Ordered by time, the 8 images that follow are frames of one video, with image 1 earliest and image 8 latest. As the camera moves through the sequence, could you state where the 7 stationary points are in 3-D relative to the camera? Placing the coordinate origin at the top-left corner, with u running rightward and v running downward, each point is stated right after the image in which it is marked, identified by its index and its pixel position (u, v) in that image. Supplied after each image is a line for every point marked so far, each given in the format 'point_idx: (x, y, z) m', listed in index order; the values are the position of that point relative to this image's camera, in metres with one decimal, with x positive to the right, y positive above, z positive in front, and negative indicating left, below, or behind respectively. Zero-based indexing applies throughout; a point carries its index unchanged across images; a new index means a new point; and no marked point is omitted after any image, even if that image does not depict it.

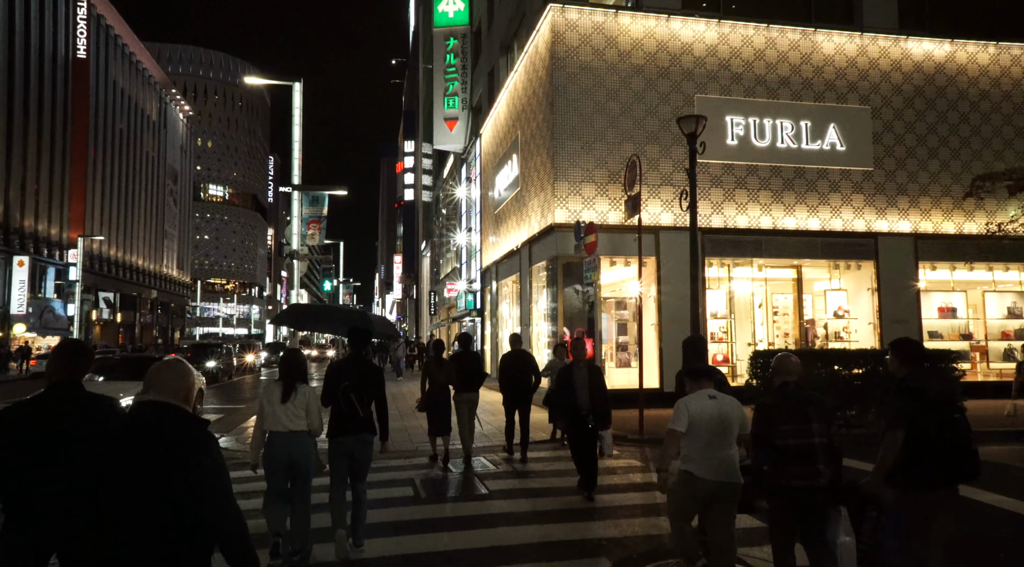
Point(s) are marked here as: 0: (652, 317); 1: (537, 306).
0: (+3.4, -0.8, +17.4) m
1: (+0.6, -0.6, +18.5) m
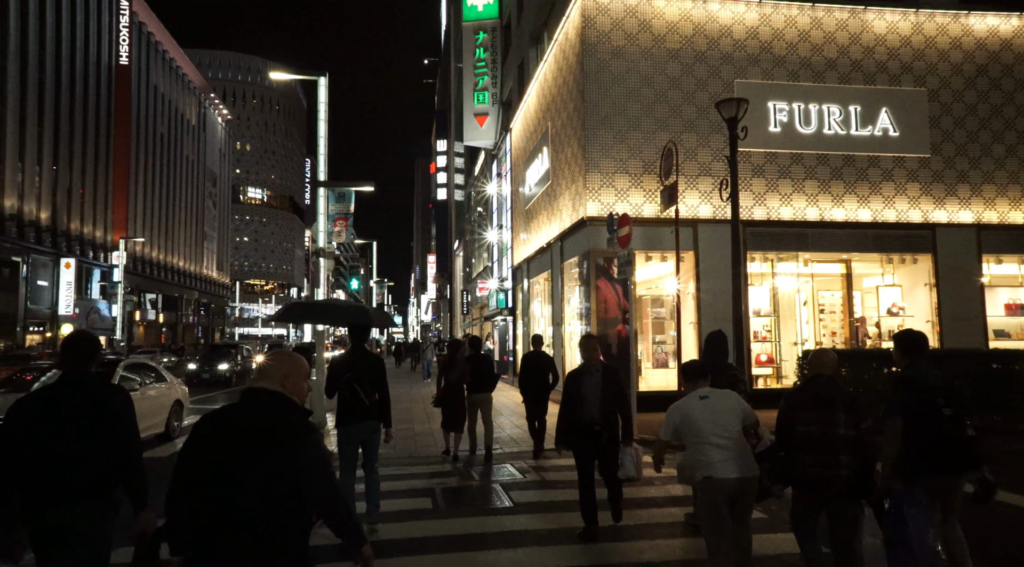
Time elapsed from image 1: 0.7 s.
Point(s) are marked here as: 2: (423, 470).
0: (+4.1, -0.7, +16.8) m
1: (+1.4, -0.5, +18.1) m
2: (-1.2, -2.4, +9.5) m
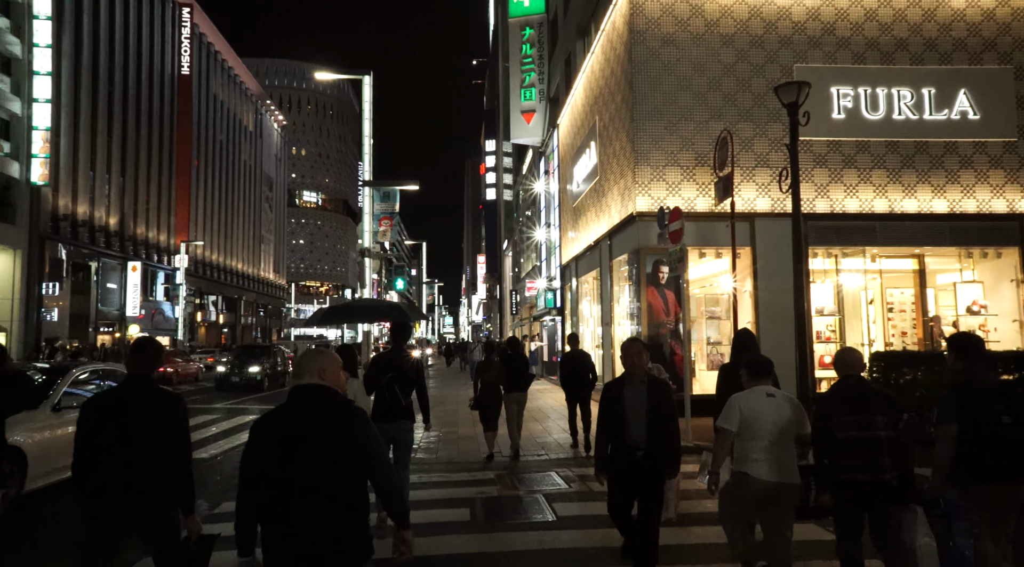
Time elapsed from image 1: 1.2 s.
0: (+5.2, -0.7, +16.2) m
1: (+2.6, -0.5, +17.6) m
2: (-0.6, -2.4, +9.3) m
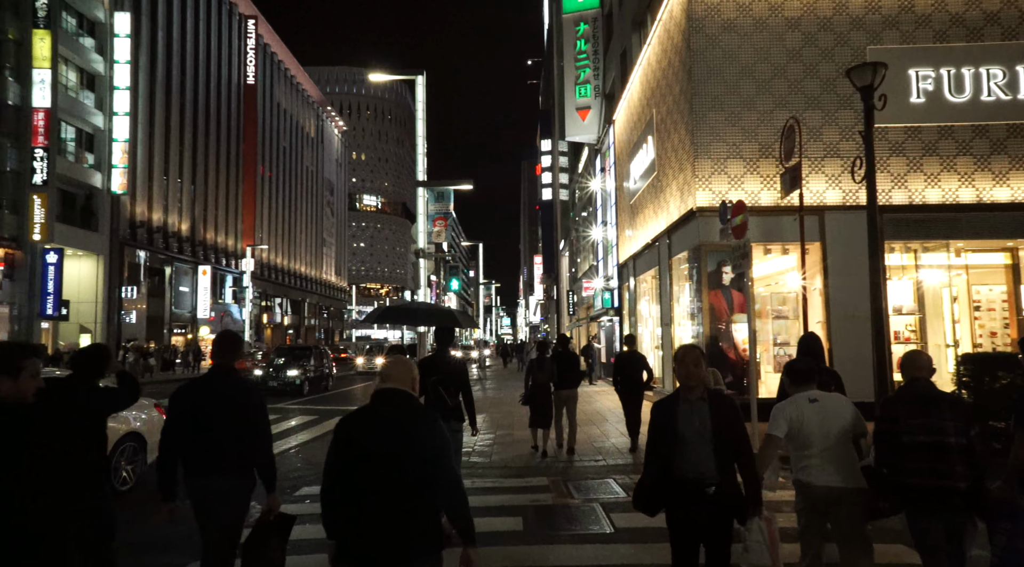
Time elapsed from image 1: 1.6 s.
0: (+6.4, -0.6, +15.5) m
1: (+3.9, -0.5, +17.2) m
2: (0.0, -2.4, +9.1) m
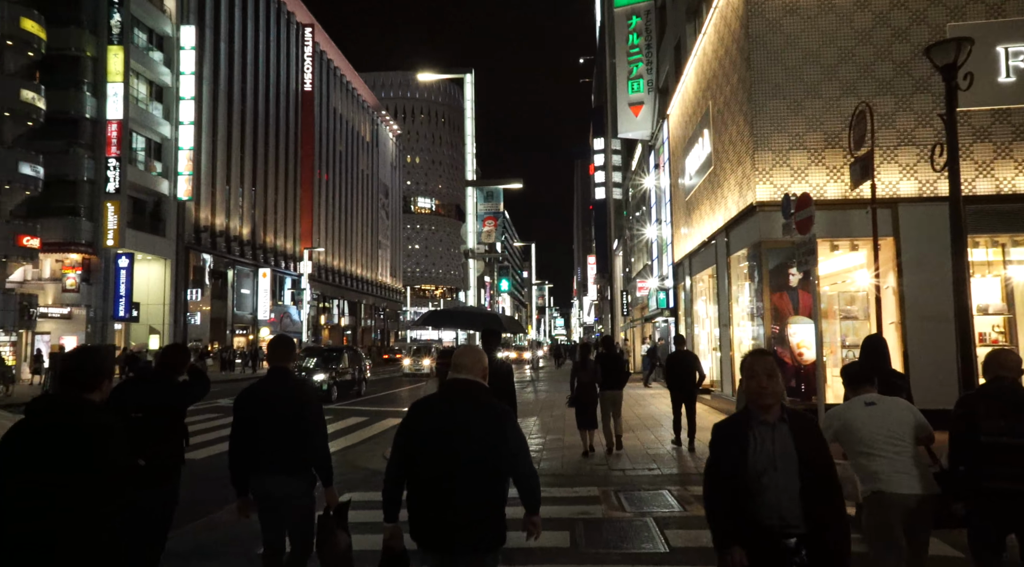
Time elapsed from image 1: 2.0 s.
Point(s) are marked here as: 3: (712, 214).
0: (+7.5, -0.6, +14.8) m
1: (+5.1, -0.5, +16.6) m
2: (+0.7, -2.4, +8.8) m
3: (+5.0, +1.7, +18.3) m
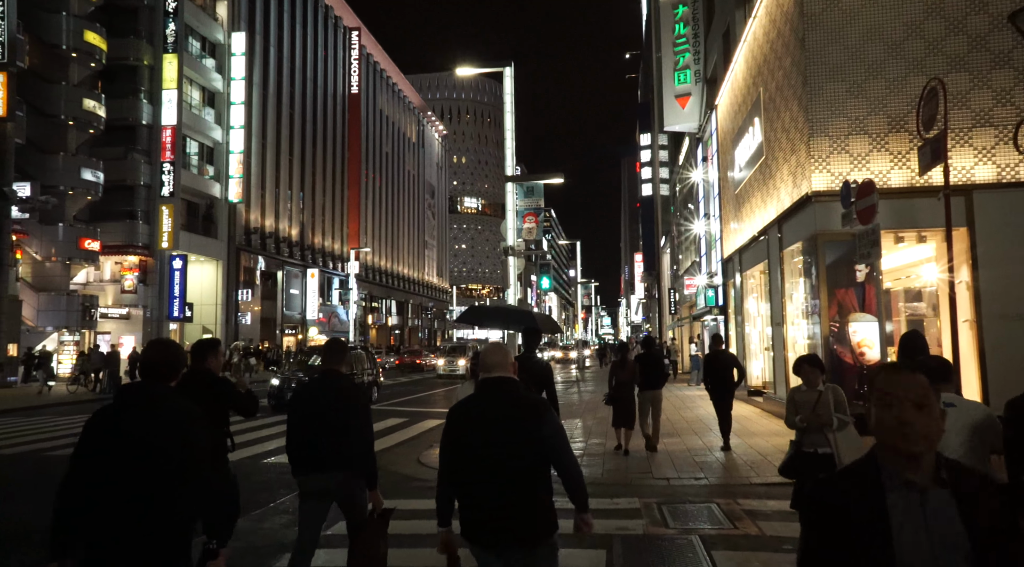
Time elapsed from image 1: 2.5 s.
0: (+8.3, -0.5, +13.9) m
1: (+6.0, -0.4, +15.9) m
2: (+1.1, -2.4, +8.4) m
3: (+6.0, +1.8, +17.7) m
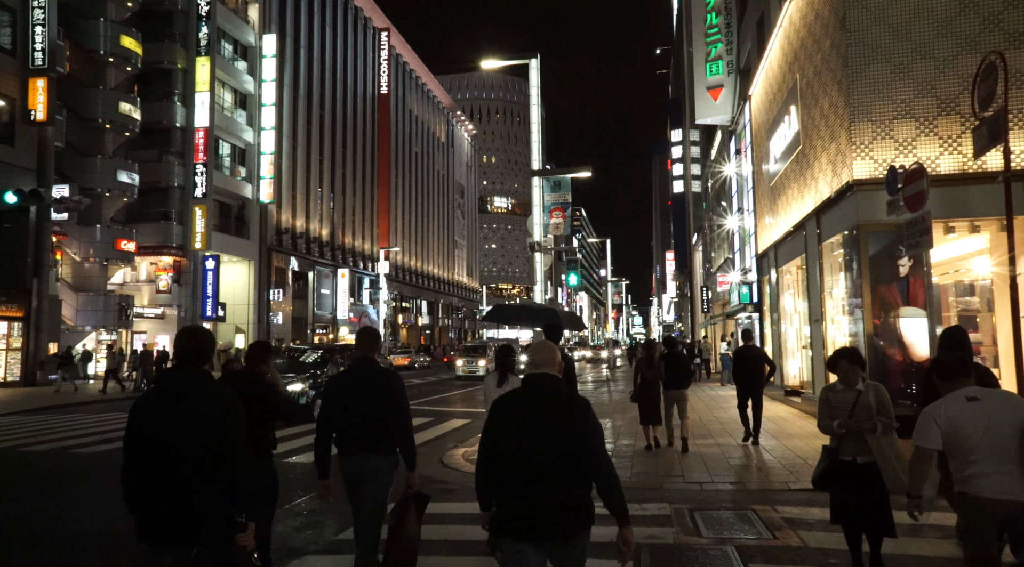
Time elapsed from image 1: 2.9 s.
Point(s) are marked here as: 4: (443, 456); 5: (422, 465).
0: (+8.8, -0.4, +13.3) m
1: (+6.6, -0.3, +15.4) m
2: (+1.4, -2.3, +8.0) m
3: (+6.6, +1.9, +17.1) m
4: (-1.0, -2.6, +11.0) m
5: (-1.3, -2.6, +10.8) m
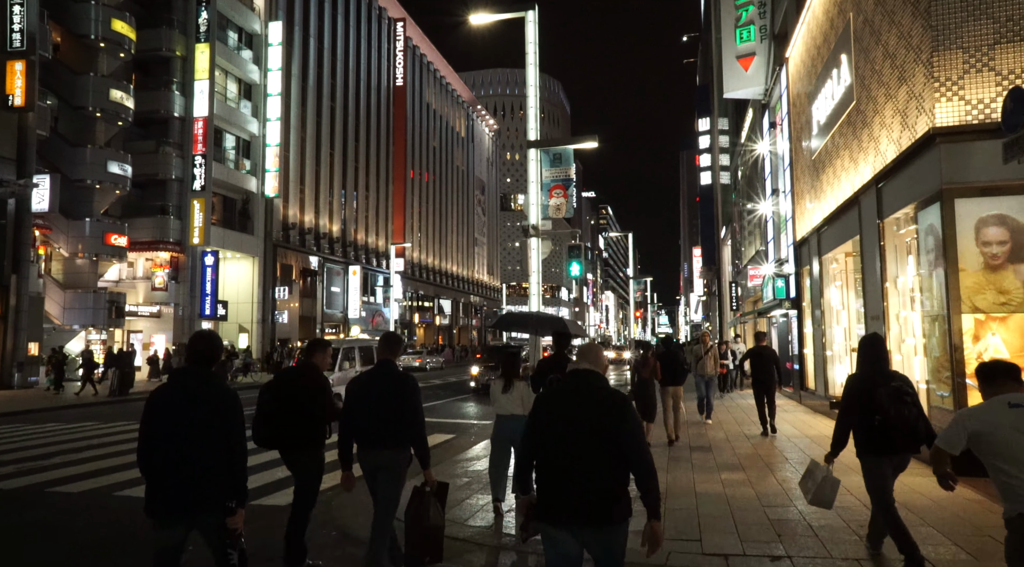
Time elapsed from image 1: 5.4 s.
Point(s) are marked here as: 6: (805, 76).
0: (+8.7, -0.3, +11.3) m
1: (+6.6, -0.2, +13.4) m
2: (+1.2, -2.2, +6.3) m
3: (+6.7, +2.0, +15.2) m
4: (-1.1, -2.5, +9.3) m
5: (-1.4, -2.5, +9.1) m
6: (+7.3, +4.8, +18.7) m
